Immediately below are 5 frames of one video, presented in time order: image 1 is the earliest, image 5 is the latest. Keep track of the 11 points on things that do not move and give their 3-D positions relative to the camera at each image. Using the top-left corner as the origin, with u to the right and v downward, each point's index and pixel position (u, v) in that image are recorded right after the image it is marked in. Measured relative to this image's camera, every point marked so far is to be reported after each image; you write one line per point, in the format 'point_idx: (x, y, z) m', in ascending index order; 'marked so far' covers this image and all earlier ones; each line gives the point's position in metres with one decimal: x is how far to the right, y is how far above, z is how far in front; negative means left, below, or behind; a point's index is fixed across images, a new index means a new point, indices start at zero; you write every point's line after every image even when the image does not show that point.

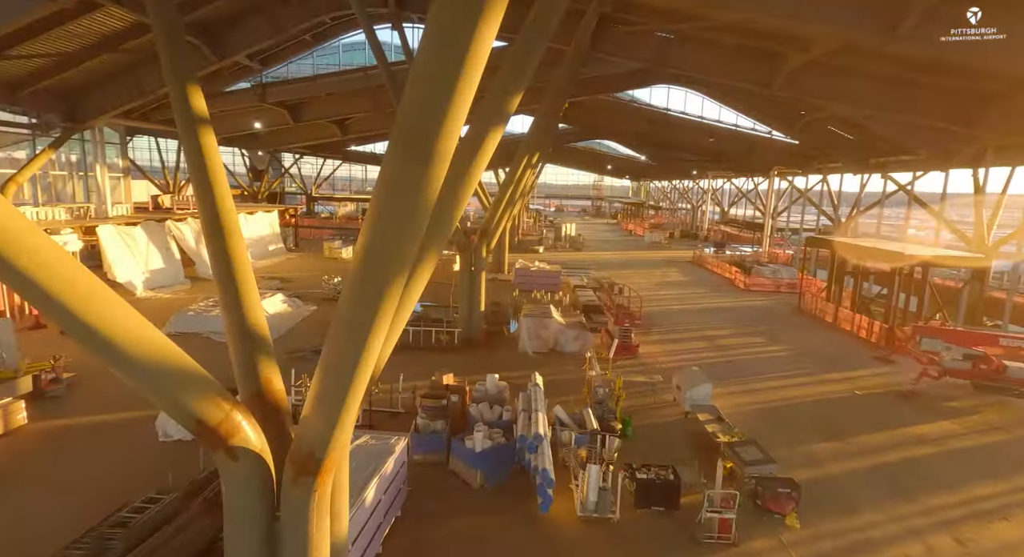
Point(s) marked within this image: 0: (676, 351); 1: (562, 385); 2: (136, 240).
0: (+4.3, -1.9, +13.7) m
1: (+1.0, -2.2, +10.8) m
2: (-12.7, +1.3, +17.7) m
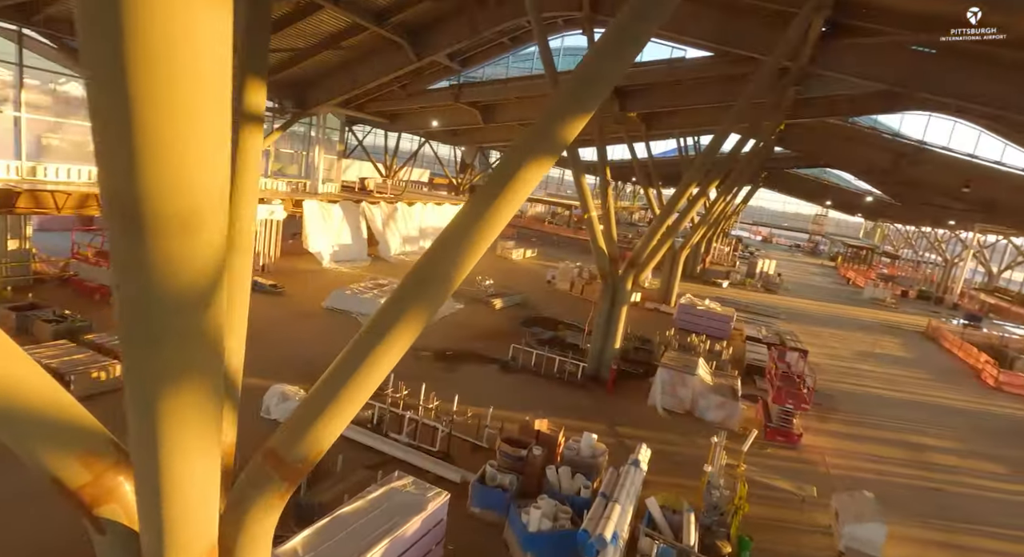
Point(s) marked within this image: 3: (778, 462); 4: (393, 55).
0: (+6.9, -3.5, +10.5) m
1: (+2.9, -3.2, +9.0) m
2: (-6.8, +2.4, +20.0) m
3: (+4.8, -3.3, +9.5) m
4: (-3.8, +7.1, +16.8) m
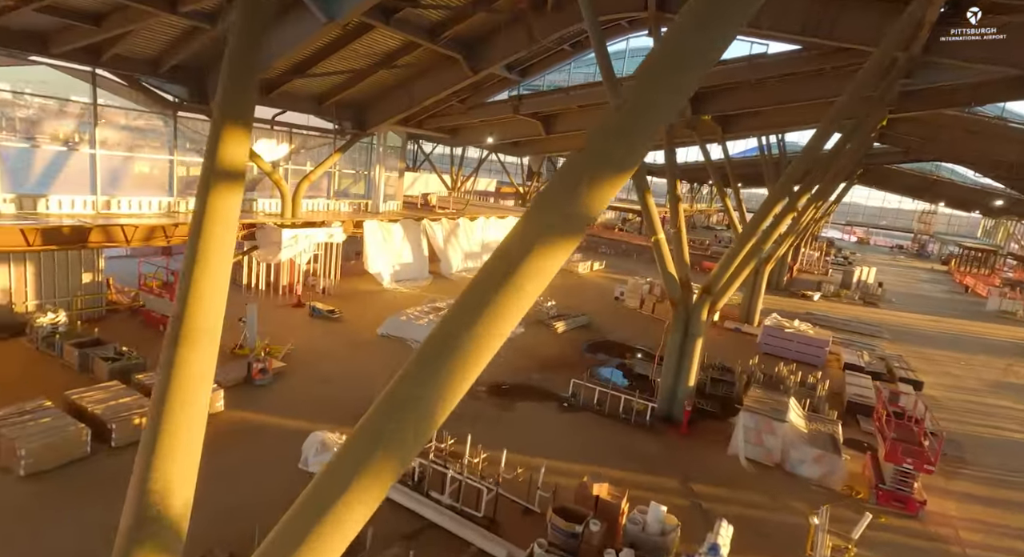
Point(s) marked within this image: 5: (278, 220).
0: (+7.9, -4.1, +8.5) m
1: (+3.7, -3.7, +7.5) m
2: (-4.5, +1.6, +19.8) m
3: (+5.7, -3.9, +7.8) m
4: (-2.0, +6.4, +16.2) m
5: (-7.1, +1.8, +16.1) m
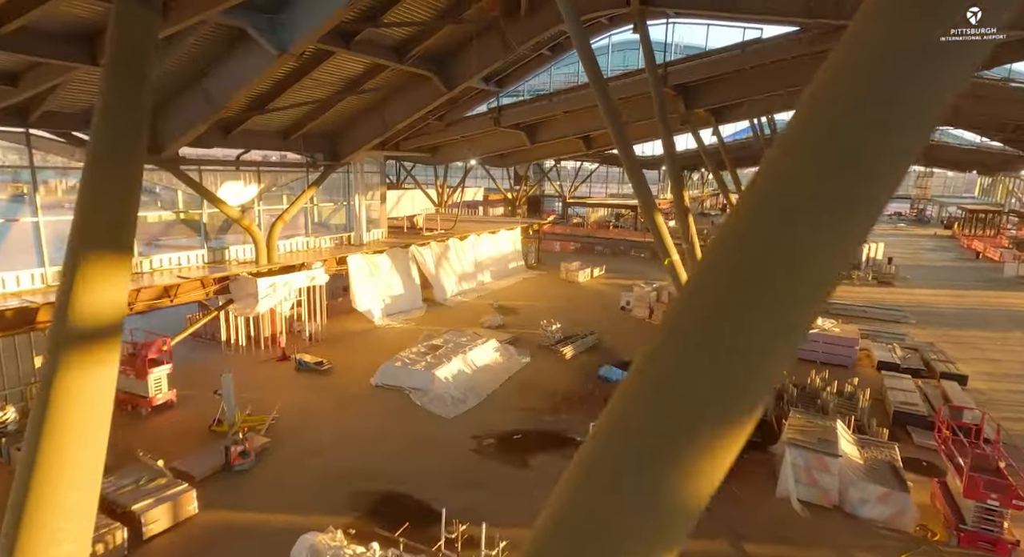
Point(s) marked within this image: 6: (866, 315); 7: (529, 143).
0: (+8.3, -4.0, +7.4) m
1: (+4.1, -4.1, +6.4) m
2: (-4.7, +0.4, +18.6) m
3: (+6.1, -4.0, +6.6) m
4: (-2.6, +5.4, +15.0) m
5: (-7.3, +0.3, +14.8) m
6: (+13.0, -1.3, +19.4) m
7: (+0.6, +5.0, +19.2) m
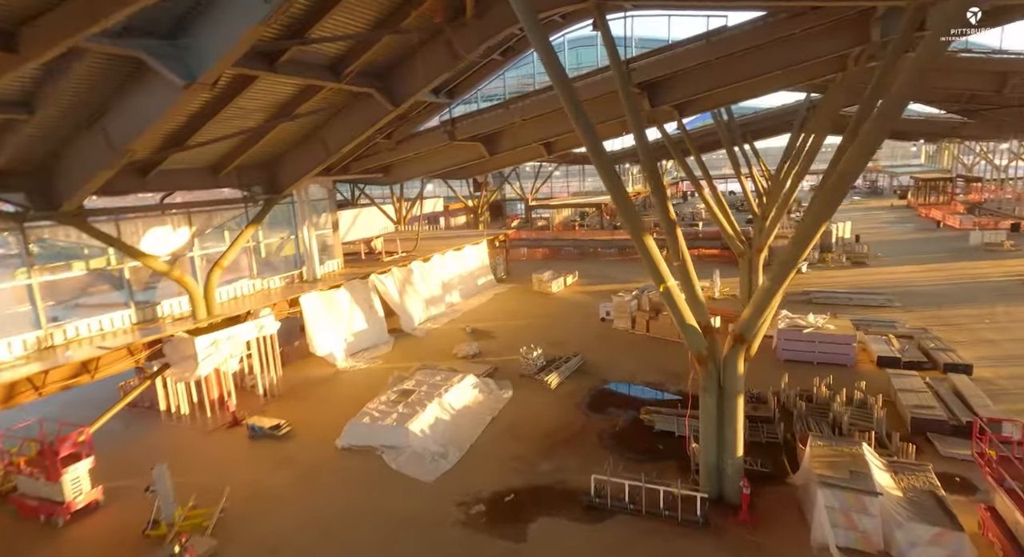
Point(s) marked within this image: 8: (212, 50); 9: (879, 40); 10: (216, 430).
0: (+8.4, -3.9, +6.6) m
1: (+4.2, -4.4, +5.3) m
2: (-5.6, -0.8, +17.0) m
3: (+6.2, -4.1, +5.7) m
4: (-3.8, +4.4, +13.6) m
5: (-8.0, -1.2, +13.1) m
6: (+12.1, -0.8, +18.8) m
7: (-0.9, +4.3, +17.9) m
8: (-4.7, +3.6, +8.2) m
9: (+8.6, +5.6, +12.4) m
10: (-7.0, -3.6, +12.5) m
